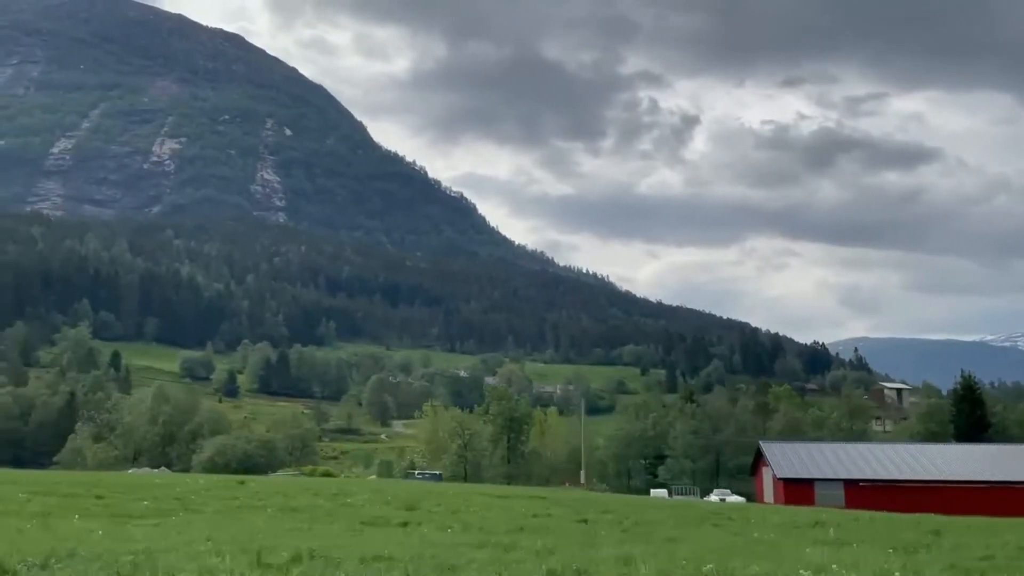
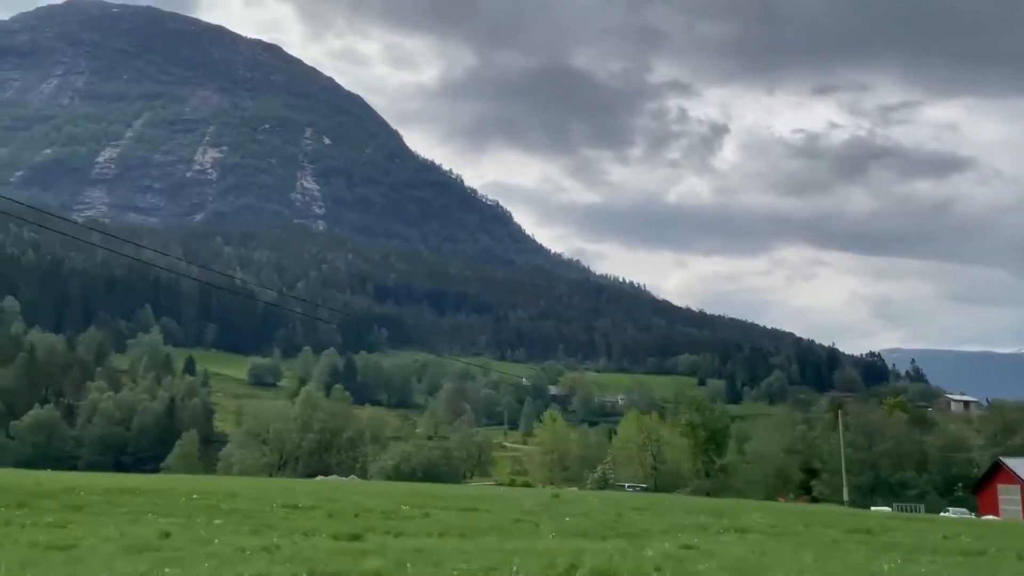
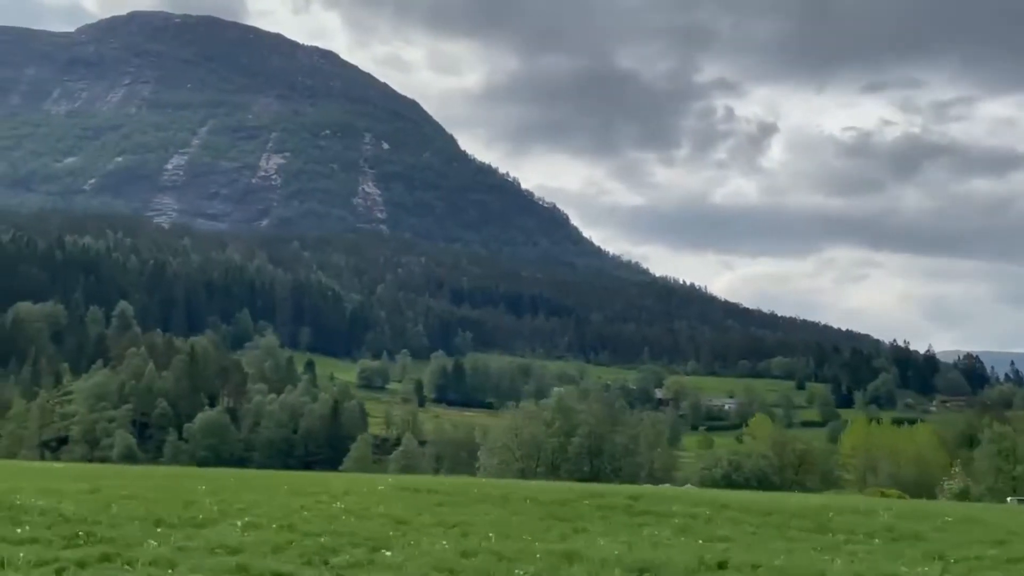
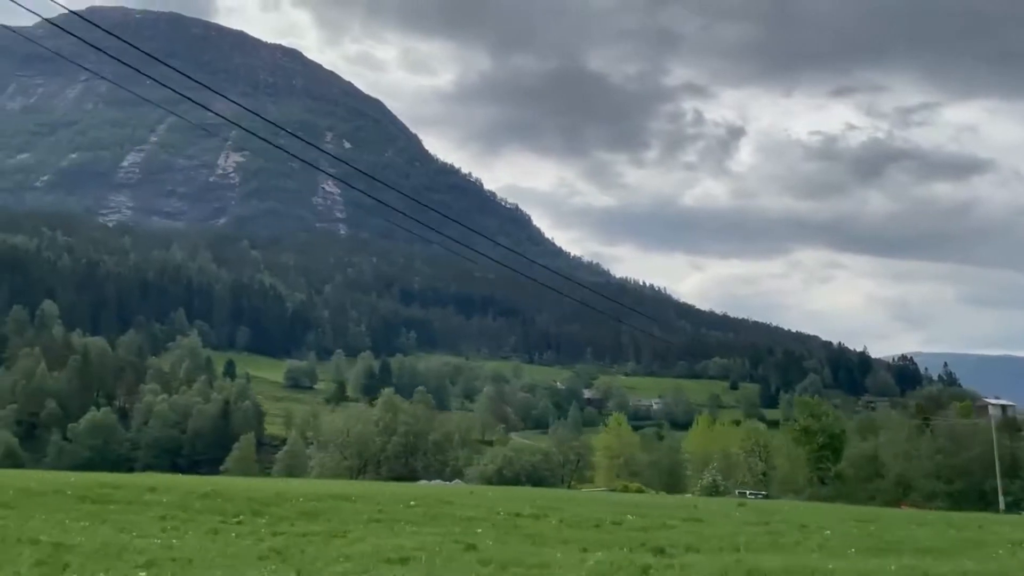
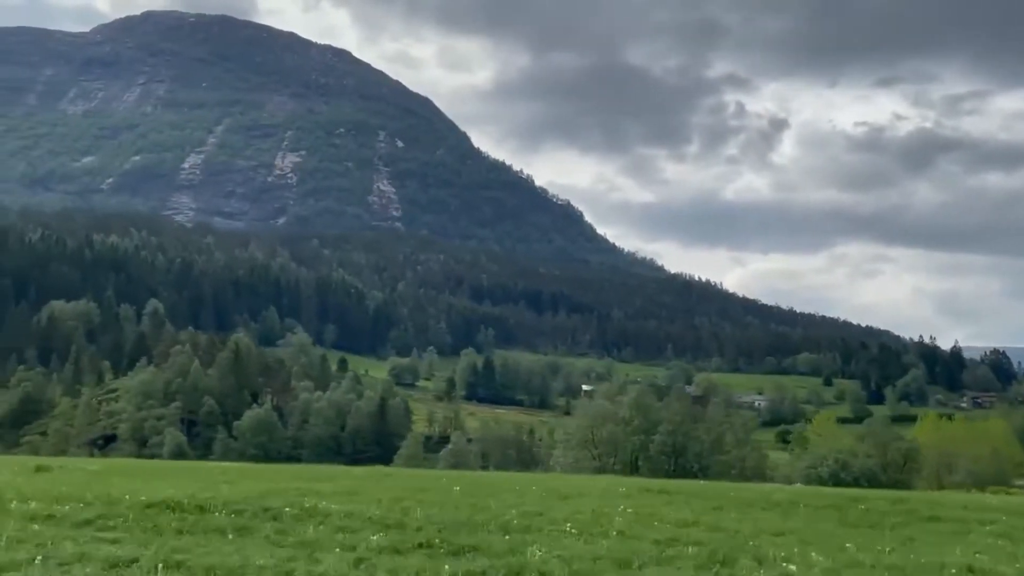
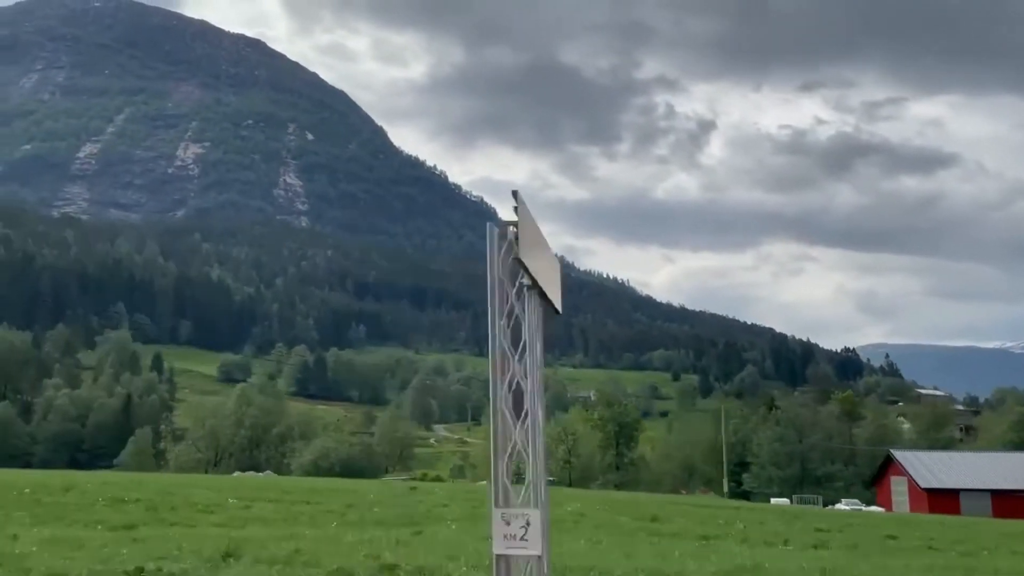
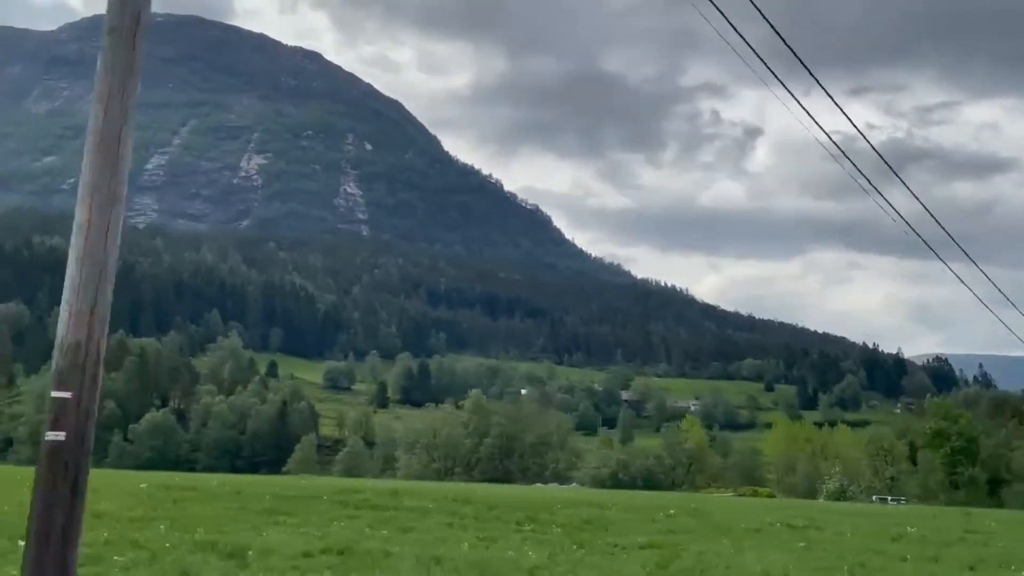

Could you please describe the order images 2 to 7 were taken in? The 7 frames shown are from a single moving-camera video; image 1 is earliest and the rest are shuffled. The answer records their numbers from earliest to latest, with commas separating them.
6, 2, 4, 7, 3, 5
